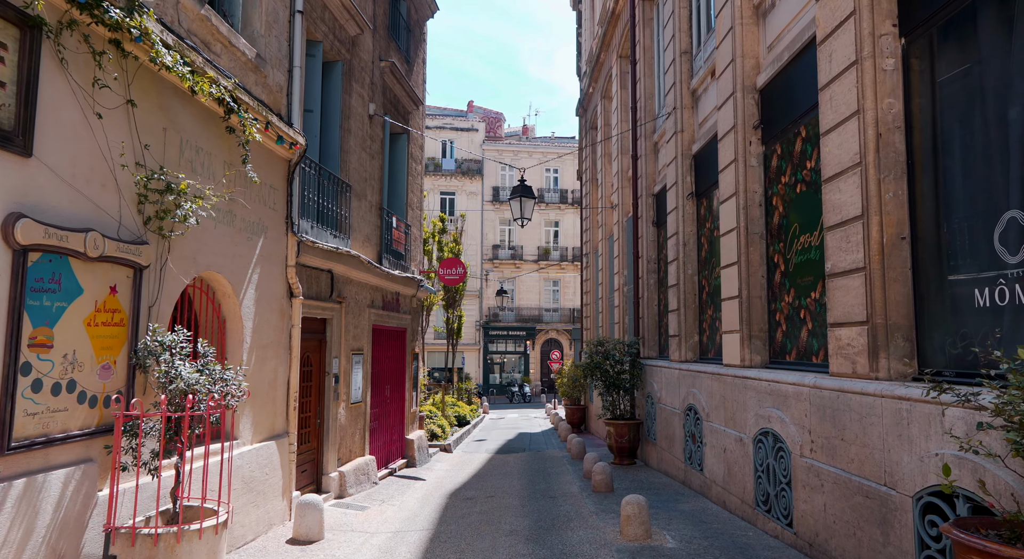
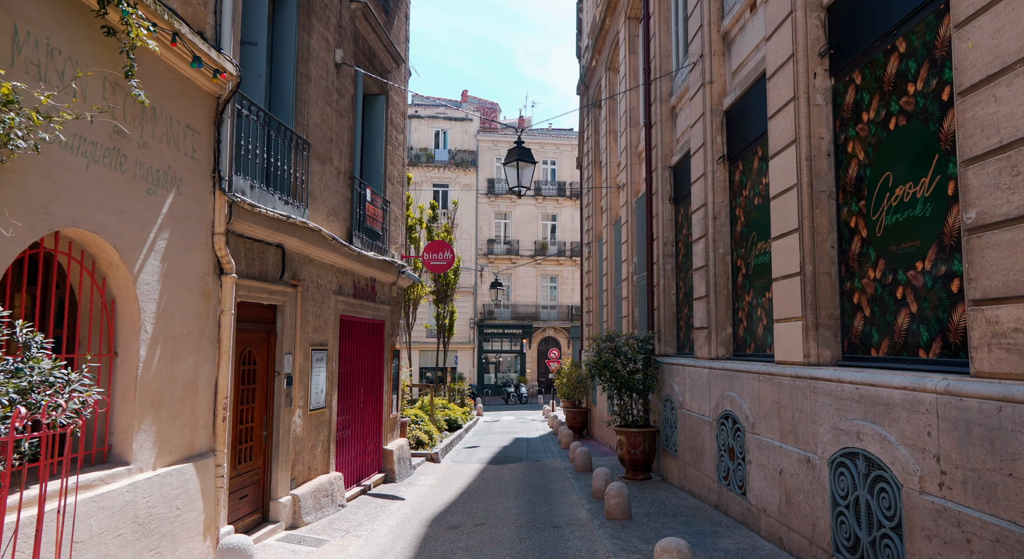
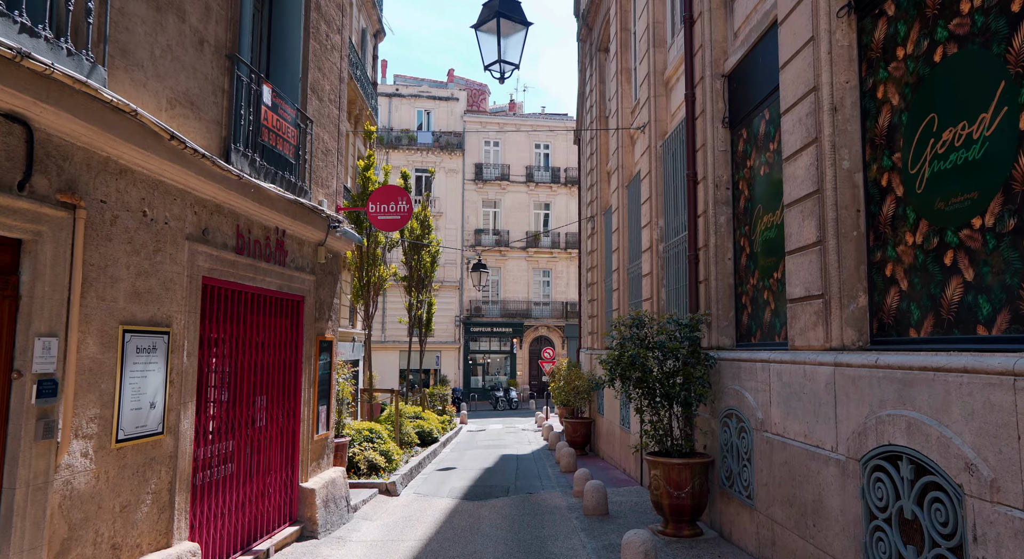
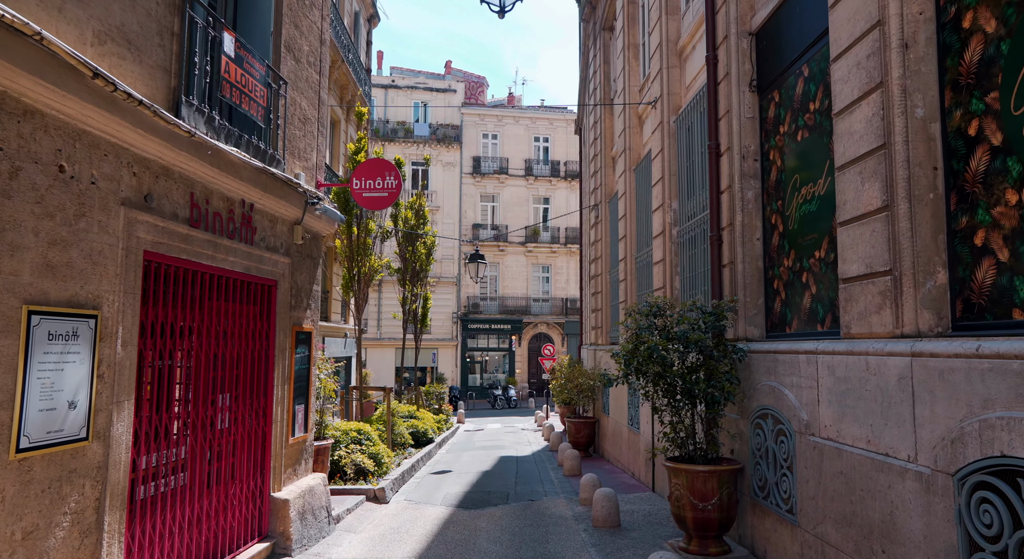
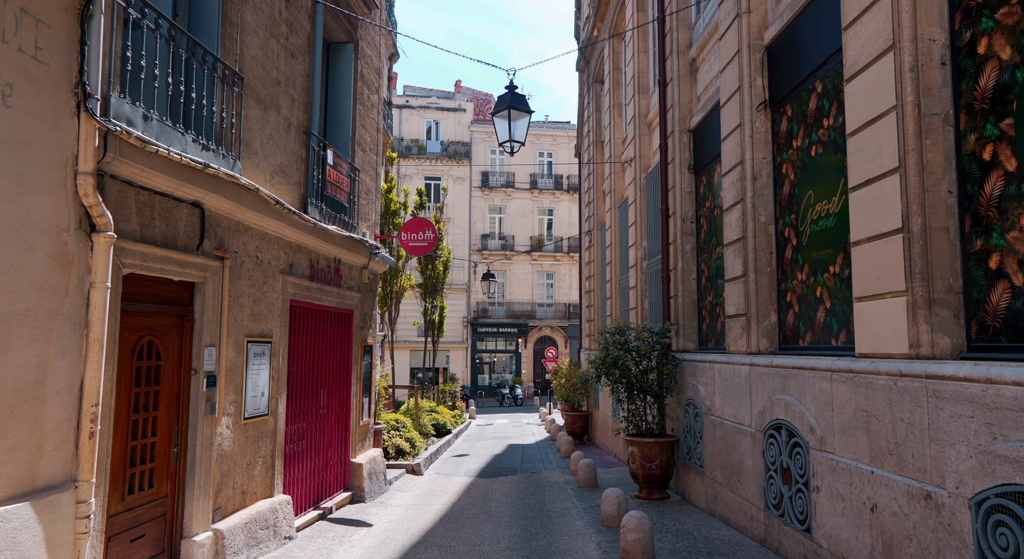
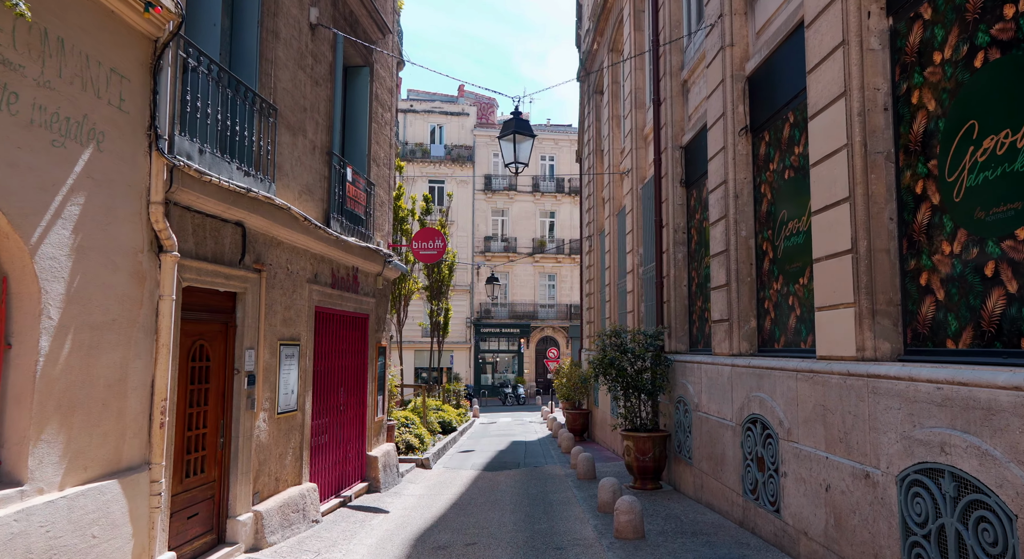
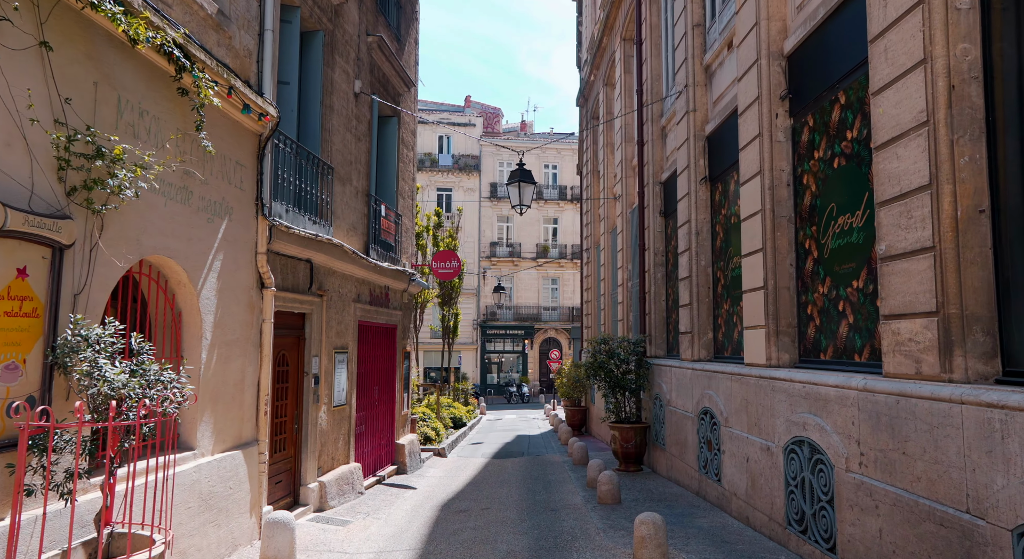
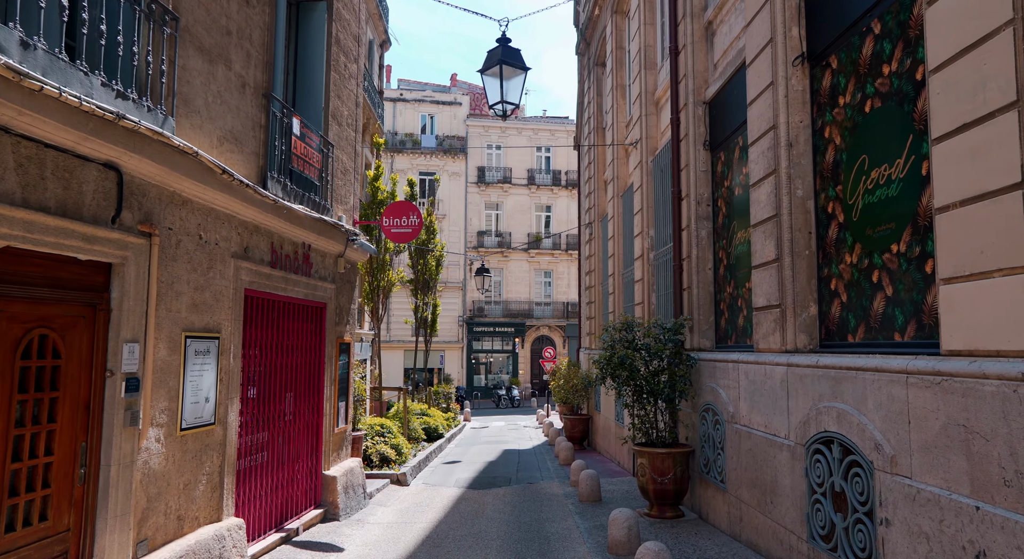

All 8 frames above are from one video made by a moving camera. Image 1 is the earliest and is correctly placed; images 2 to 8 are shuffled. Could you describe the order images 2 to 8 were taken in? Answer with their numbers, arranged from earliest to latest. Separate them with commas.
7, 2, 6, 5, 8, 3, 4
